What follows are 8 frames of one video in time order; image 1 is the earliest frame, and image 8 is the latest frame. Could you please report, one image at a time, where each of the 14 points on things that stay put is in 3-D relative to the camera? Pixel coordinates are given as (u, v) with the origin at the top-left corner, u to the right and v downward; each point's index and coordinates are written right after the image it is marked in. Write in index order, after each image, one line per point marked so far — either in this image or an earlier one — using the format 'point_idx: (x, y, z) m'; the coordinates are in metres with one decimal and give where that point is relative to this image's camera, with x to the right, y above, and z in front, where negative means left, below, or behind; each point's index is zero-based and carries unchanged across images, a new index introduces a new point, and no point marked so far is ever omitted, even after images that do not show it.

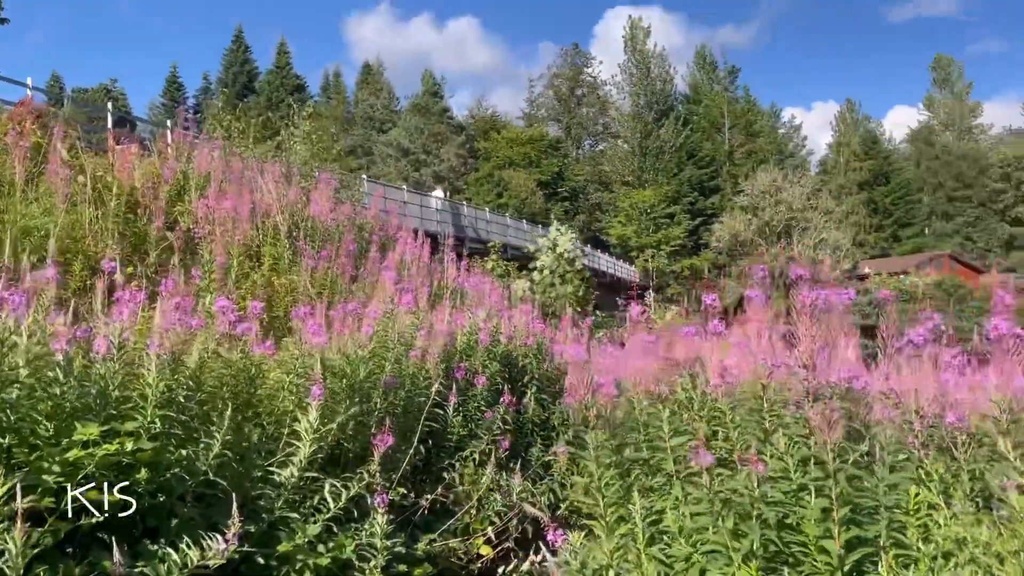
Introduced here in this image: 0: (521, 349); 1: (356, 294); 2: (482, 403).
0: (+0.1, -0.5, +6.1) m
1: (-1.2, 0.0, +6.3) m
2: (-0.2, -0.7, +5.1) m
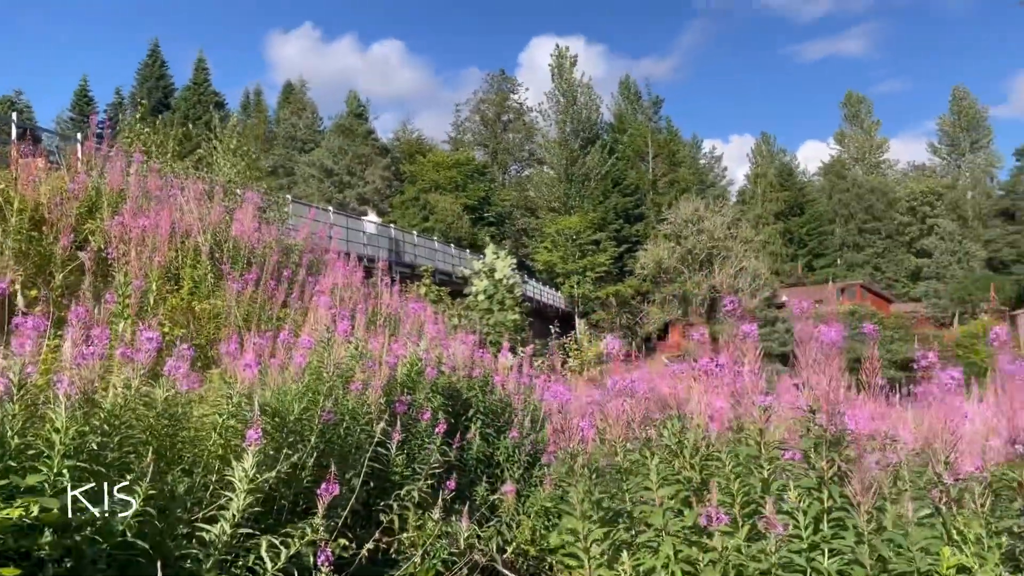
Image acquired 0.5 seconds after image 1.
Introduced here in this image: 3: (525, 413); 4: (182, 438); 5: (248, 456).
0: (-0.3, -0.6, +5.8) m
1: (-1.6, -0.2, +5.9) m
2: (-0.5, -0.9, +4.8) m
3: (+0.1, -0.9, +6.1) m
4: (-1.3, -0.6, +3.3) m
5: (-0.9, -0.6, +2.9) m
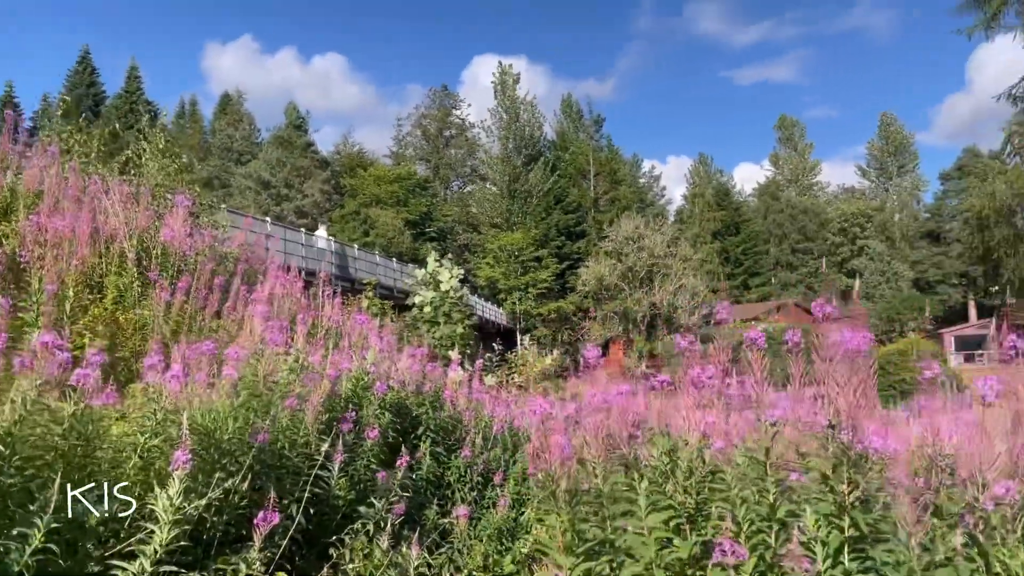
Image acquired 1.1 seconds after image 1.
0: (-0.6, -0.7, +5.5) m
1: (-1.9, -0.3, +5.5) m
2: (-0.7, -0.9, +4.5) m
3: (-0.2, -1.0, +5.7) m
4: (-1.4, -0.6, +2.9) m
5: (-1.0, -0.6, +2.6) m
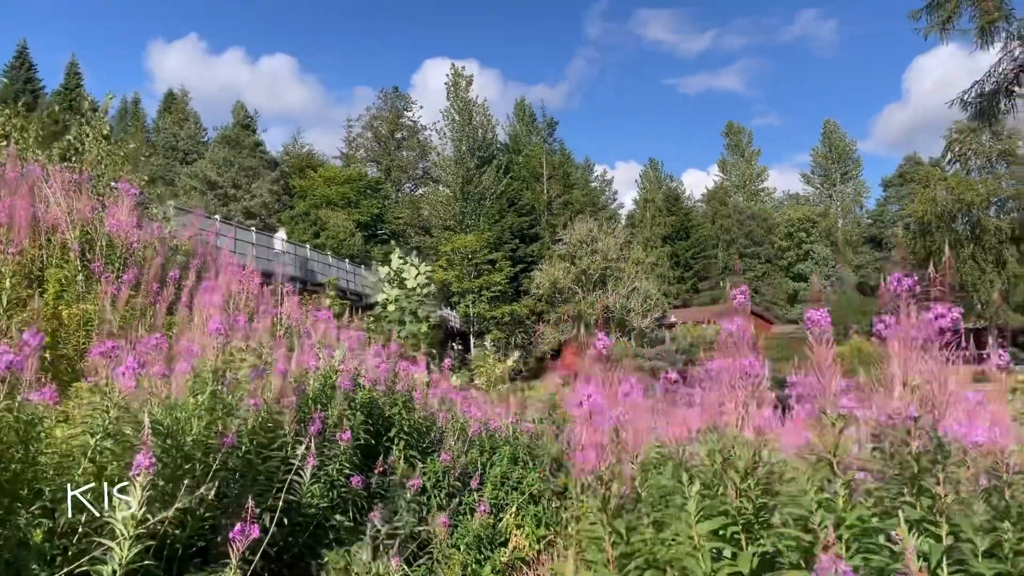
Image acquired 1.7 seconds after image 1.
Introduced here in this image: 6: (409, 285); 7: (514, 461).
0: (-0.8, -0.7, +5.1) m
1: (-2.1, -0.2, +5.1) m
2: (-0.8, -0.9, +4.1) m
3: (-0.4, -1.0, +5.4) m
4: (-1.4, -0.5, +2.5) m
5: (-1.0, -0.5, +2.2) m
6: (-1.1, 0.0, +8.6) m
7: (0.0, -1.1, +5.5) m
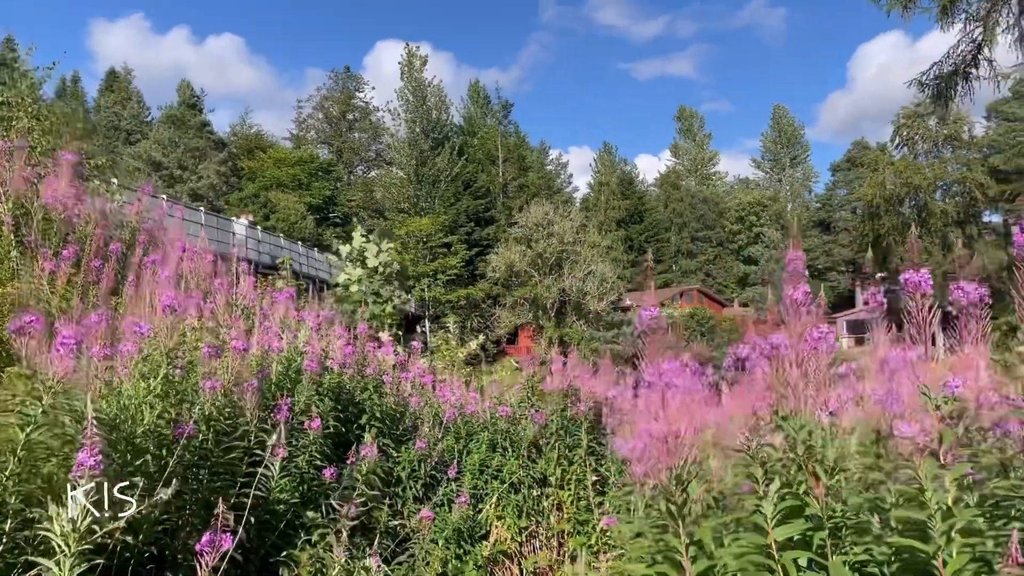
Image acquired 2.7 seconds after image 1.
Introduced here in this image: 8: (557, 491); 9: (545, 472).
0: (-0.9, -0.5, +4.7) m
1: (-2.2, -0.1, +4.6) m
2: (-0.9, -0.7, +3.7) m
3: (-0.5, -0.8, +5.1) m
4: (-1.4, -0.5, +2.1) m
5: (-0.9, -0.4, +1.8) m
6: (-1.4, +0.2, +8.2) m
7: (-0.1, -1.0, +5.2) m
8: (+0.3, -1.2, +5.0) m
9: (+0.2, -1.1, +5.0) m
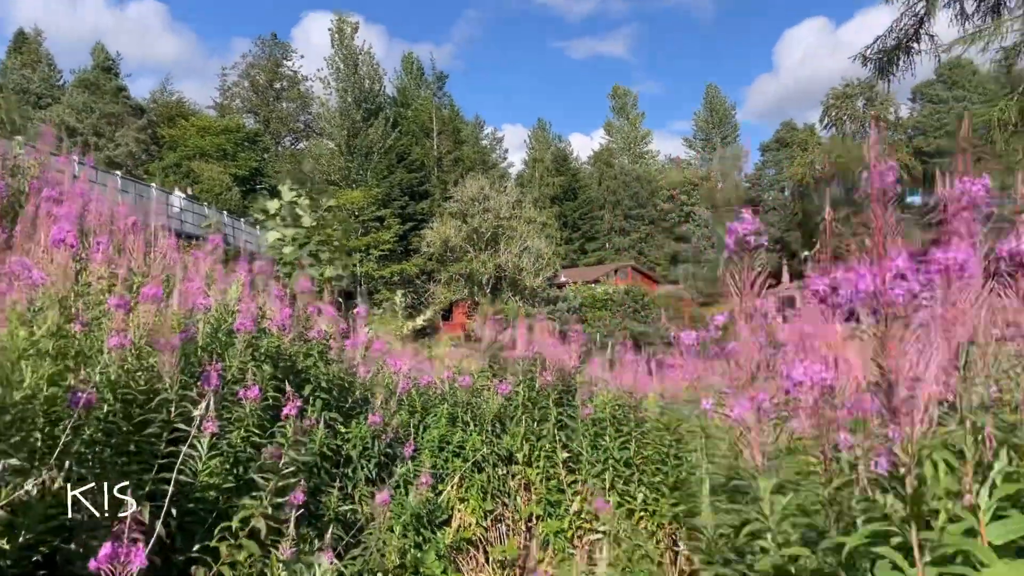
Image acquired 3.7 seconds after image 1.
0: (-1.1, -0.3, +4.1) m
1: (-2.3, +0.1, +3.8) m
2: (-1.0, -0.5, +3.1) m
3: (-0.7, -0.6, +4.5) m
4: (-1.3, -0.3, +1.4) m
5: (-0.9, -0.3, +1.2) m
6: (-1.8, +0.6, +7.5) m
7: (-0.3, -0.7, +4.6) m
8: (+0.1, -1.0, +4.4) m
9: (0.0, -0.9, +4.4) m
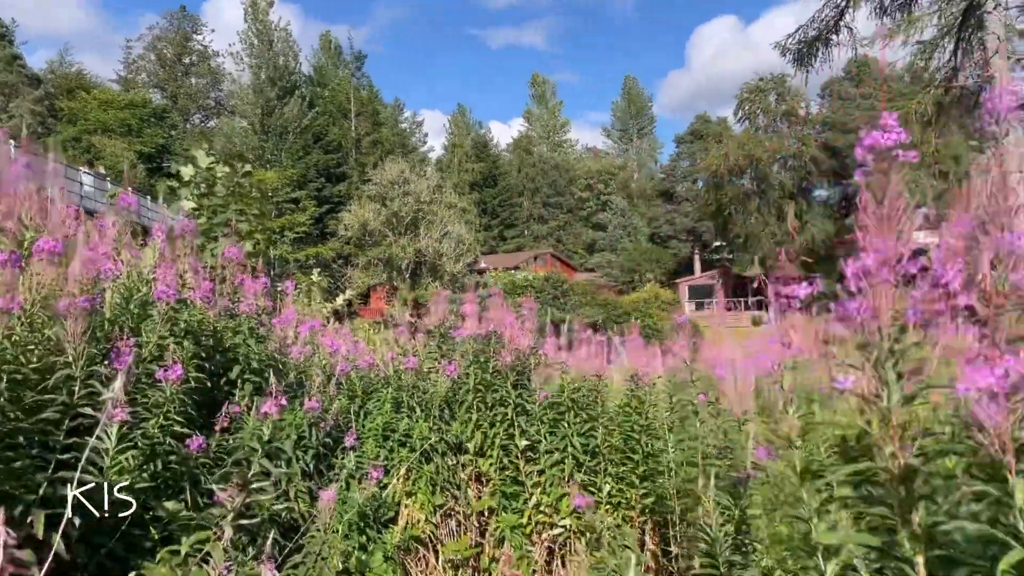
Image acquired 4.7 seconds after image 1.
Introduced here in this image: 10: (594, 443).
0: (-1.2, -0.1, +3.6) m
1: (-2.5, +0.3, +3.2) m
2: (-1.0, -0.4, +2.6) m
3: (-0.9, -0.4, +4.0) m
4: (-1.3, -0.2, +0.9) m
5: (-0.8, -0.2, +0.7) m
6: (-2.4, +0.8, +6.9) m
7: (-0.6, -0.6, +4.2) m
8: (-0.2, -0.8, +4.0) m
9: (-0.2, -0.7, +4.0) m
10: (+0.4, -0.7, +3.8) m
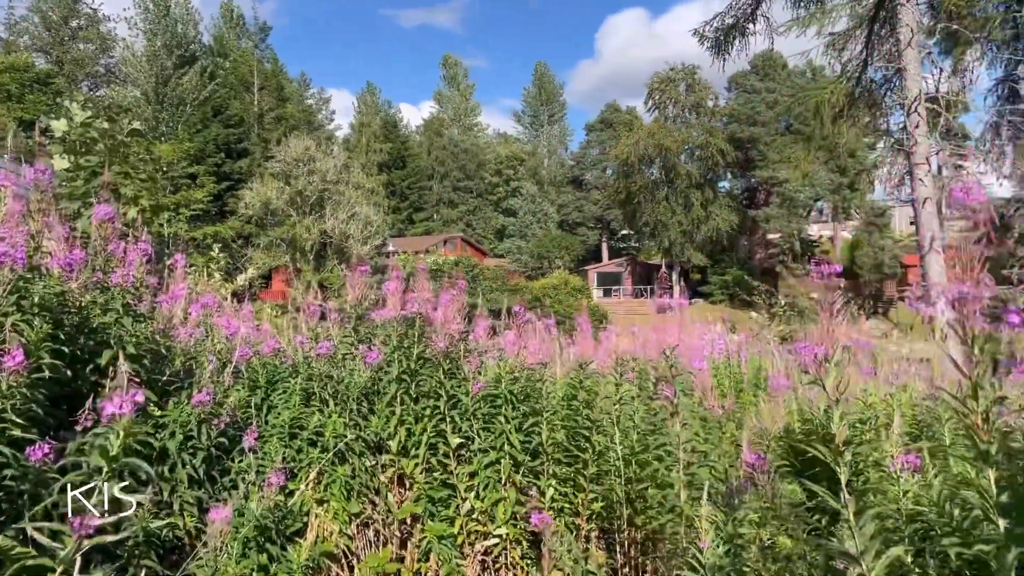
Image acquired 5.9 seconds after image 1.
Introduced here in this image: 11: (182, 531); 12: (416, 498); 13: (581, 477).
0: (-1.5, 0.0, +2.9) m
1: (-2.6, +0.4, +2.4) m
2: (-1.2, -0.3, +2.0) m
3: (-1.2, -0.3, +3.3) m
4: (-1.2, -0.1, +0.2) m
5: (-0.7, -0.1, +0.1) m
6: (-2.9, +1.0, +6.0) m
7: (-0.9, -0.5, +3.6) m
8: (-0.5, -0.7, +3.5) m
9: (-0.5, -0.6, +3.5) m
10: (+0.1, -0.6, +3.4) m
11: (-1.0, -0.8, +2.6) m
12: (-0.4, -0.9, +3.4) m
13: (+0.3, -0.8, +3.3) m
